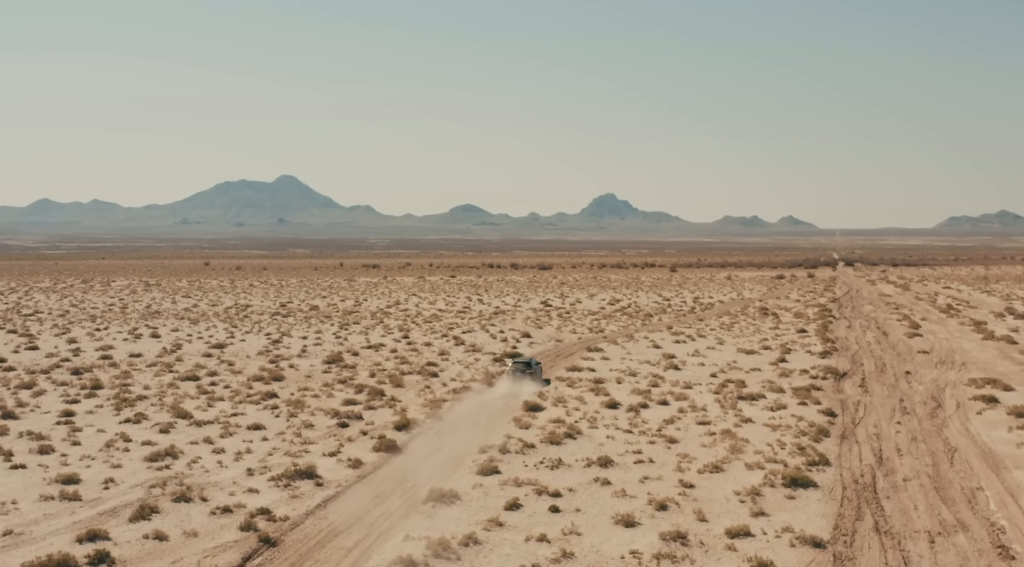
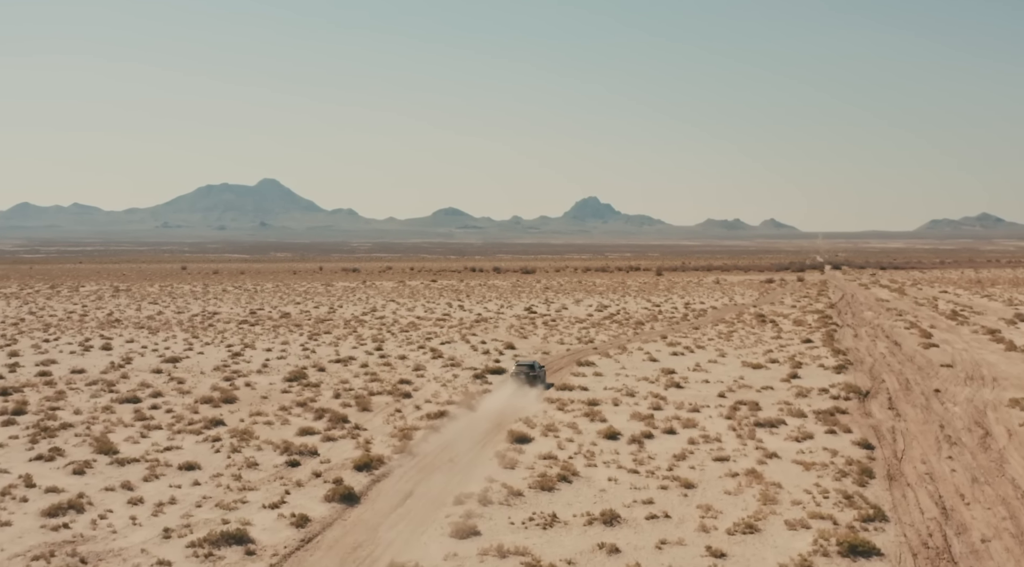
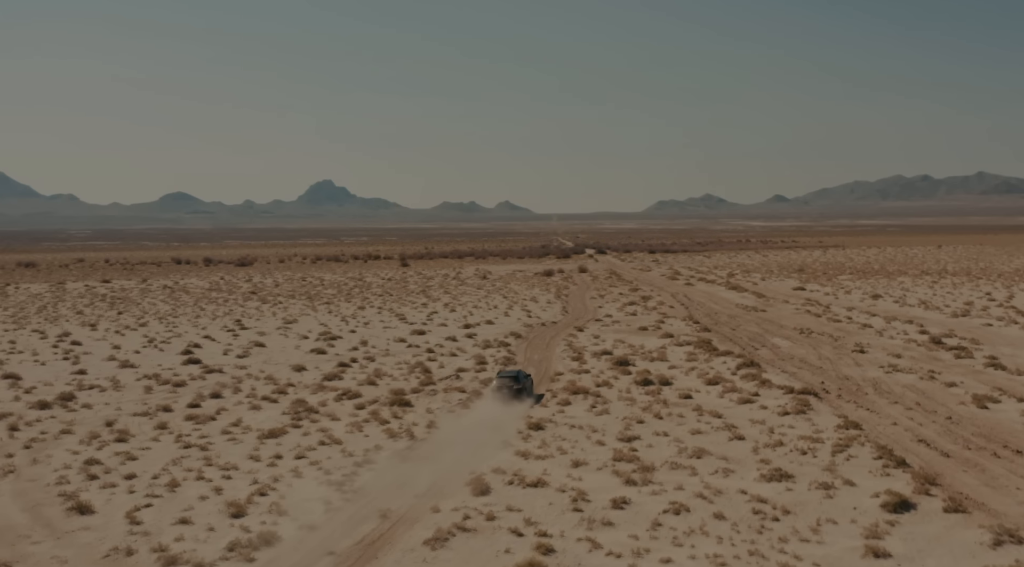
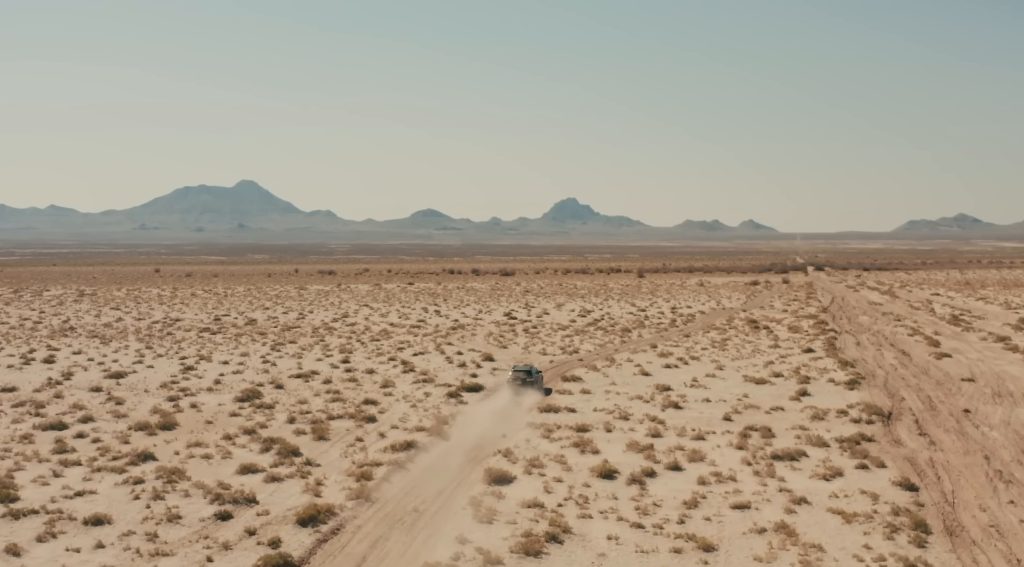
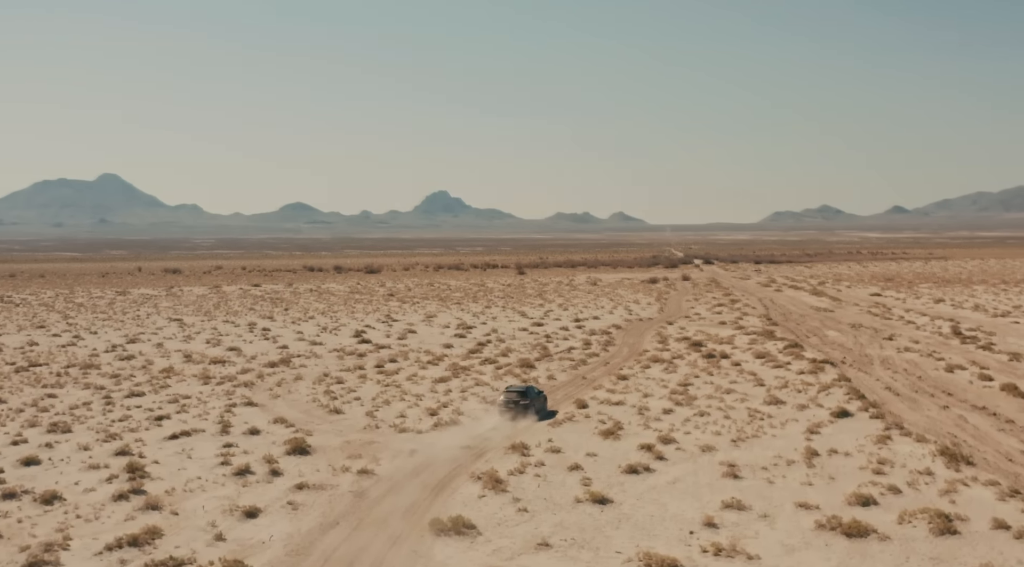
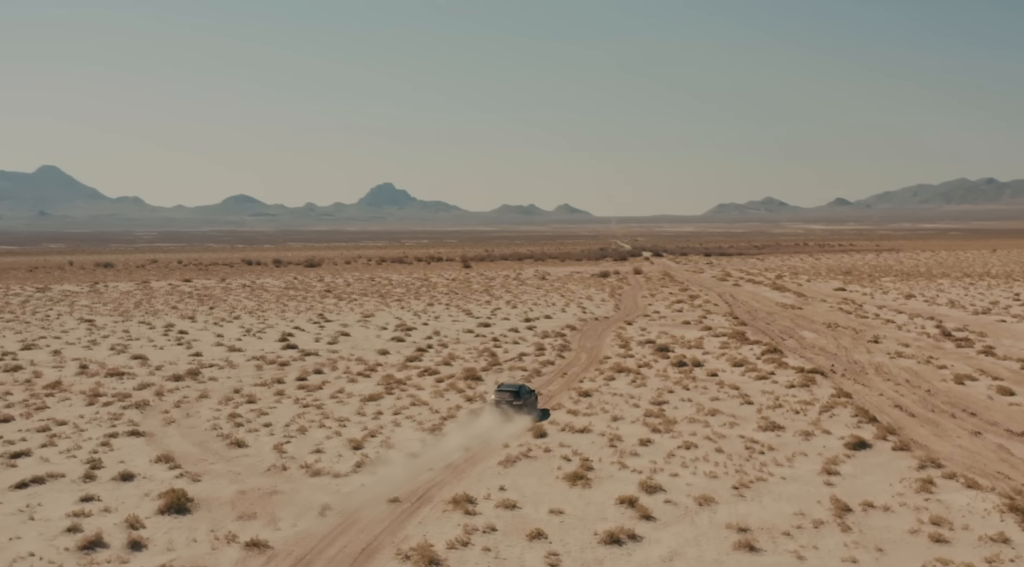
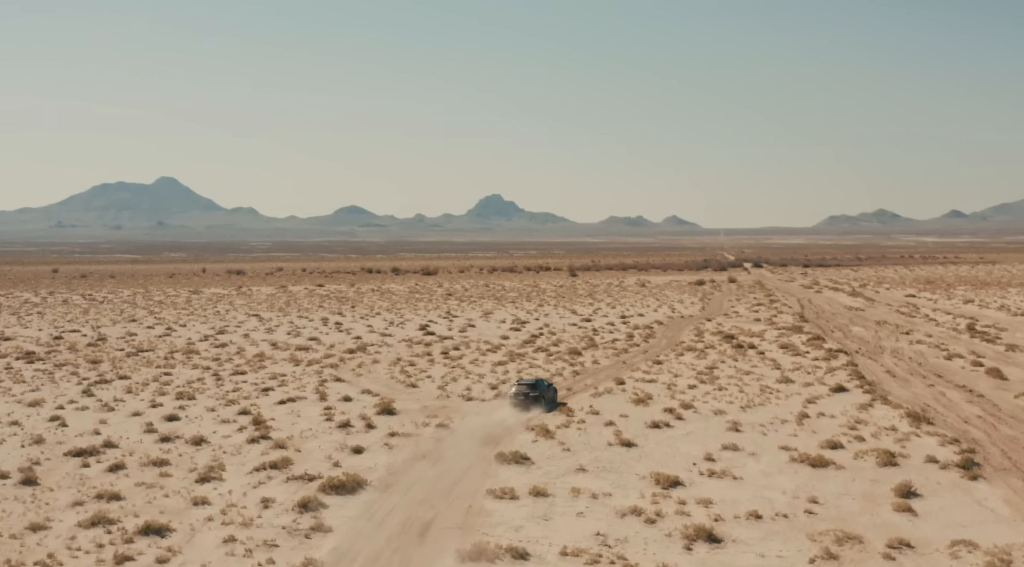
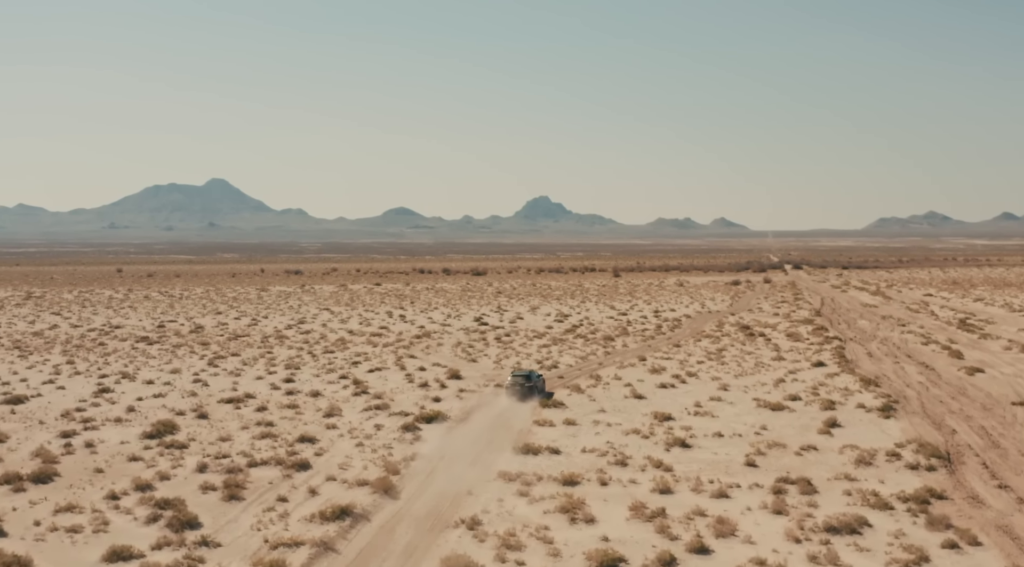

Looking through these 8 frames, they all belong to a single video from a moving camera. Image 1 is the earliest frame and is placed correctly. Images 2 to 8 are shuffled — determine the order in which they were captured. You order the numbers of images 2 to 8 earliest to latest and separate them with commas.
2, 4, 8, 7, 5, 6, 3
